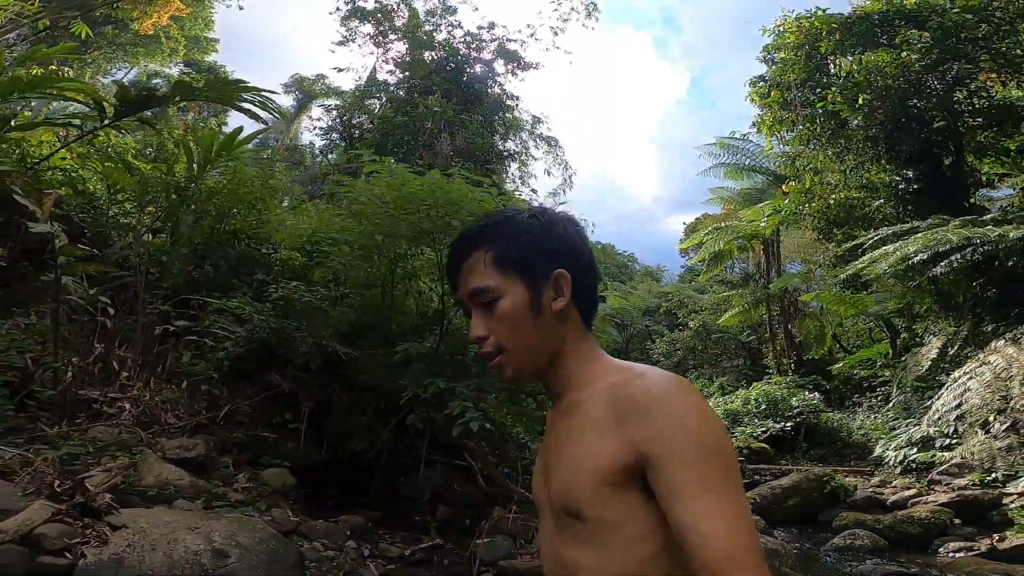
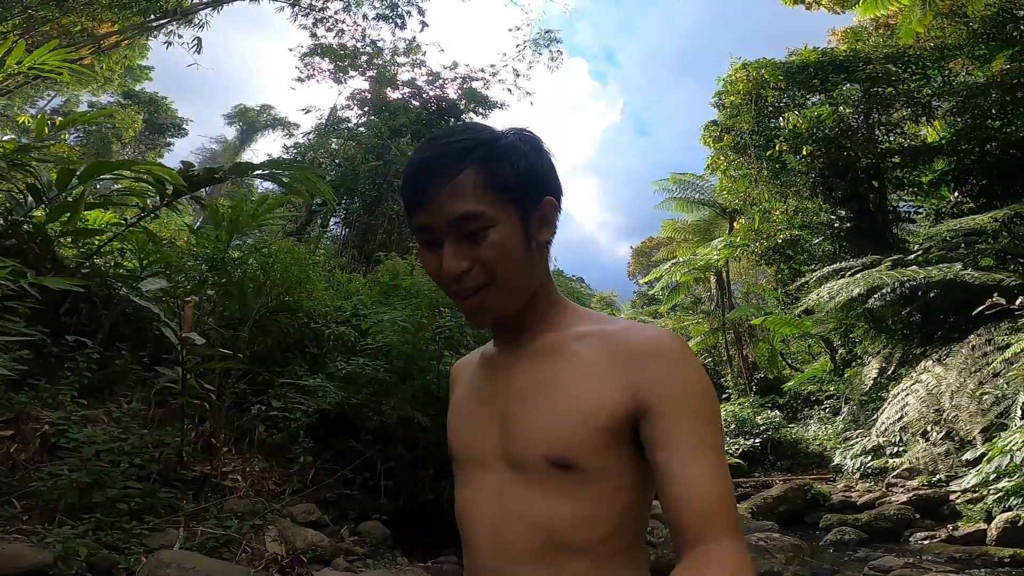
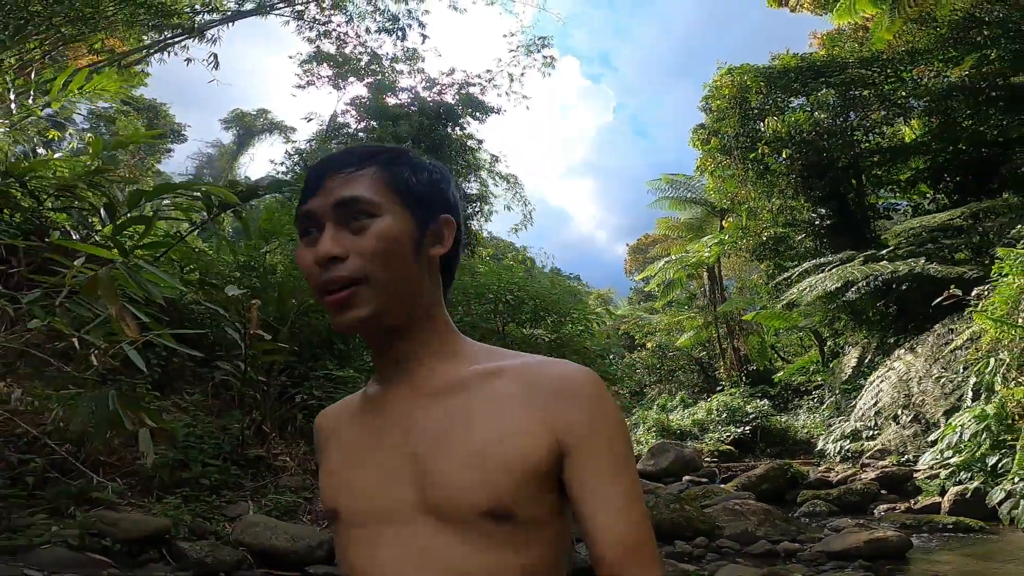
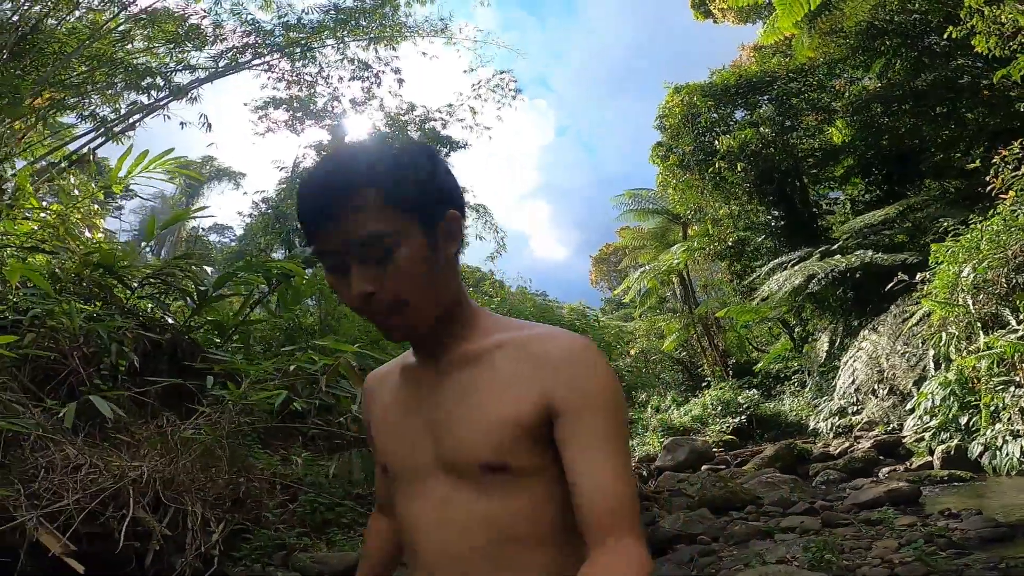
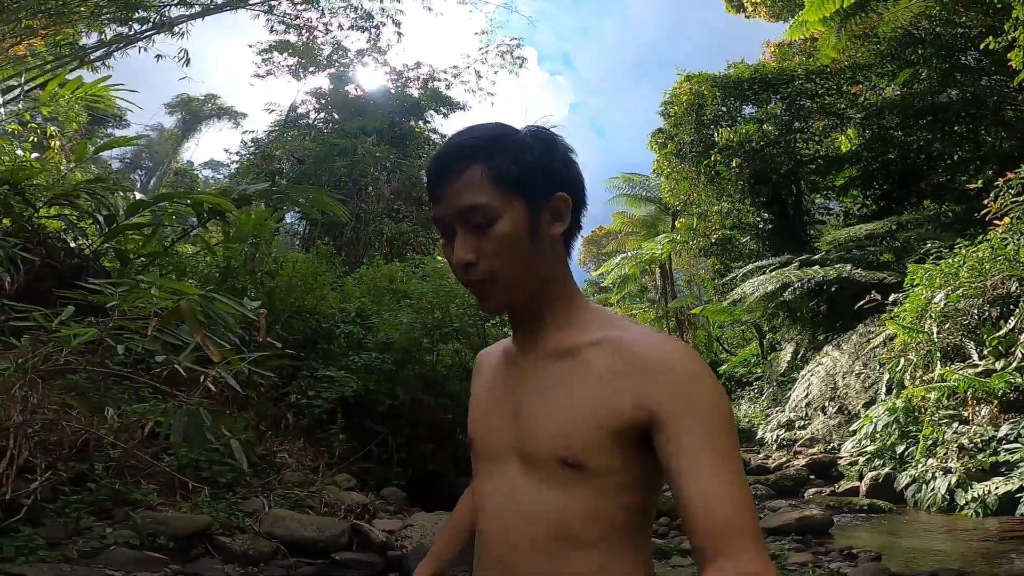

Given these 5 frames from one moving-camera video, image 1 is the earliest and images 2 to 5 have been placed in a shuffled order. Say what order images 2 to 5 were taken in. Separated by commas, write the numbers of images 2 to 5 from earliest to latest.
2, 3, 5, 4
